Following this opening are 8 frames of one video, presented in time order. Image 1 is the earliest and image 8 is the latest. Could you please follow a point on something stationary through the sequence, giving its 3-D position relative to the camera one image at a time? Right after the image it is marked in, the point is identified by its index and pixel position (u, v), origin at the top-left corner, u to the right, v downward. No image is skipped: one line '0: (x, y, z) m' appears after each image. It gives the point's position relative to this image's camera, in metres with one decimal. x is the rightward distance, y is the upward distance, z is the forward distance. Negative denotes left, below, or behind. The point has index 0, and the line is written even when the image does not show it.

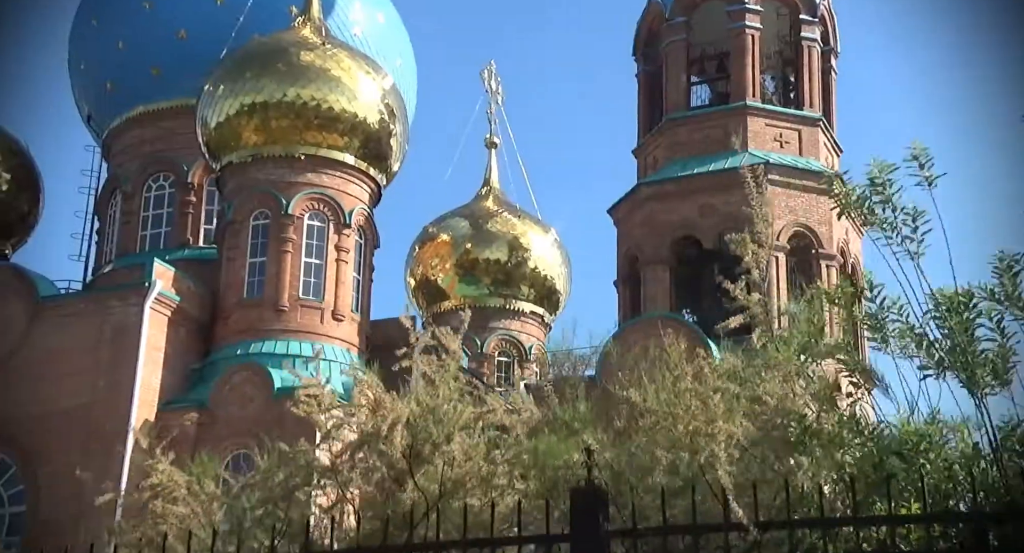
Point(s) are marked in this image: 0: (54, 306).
0: (-5.6, -0.4, +19.7) m
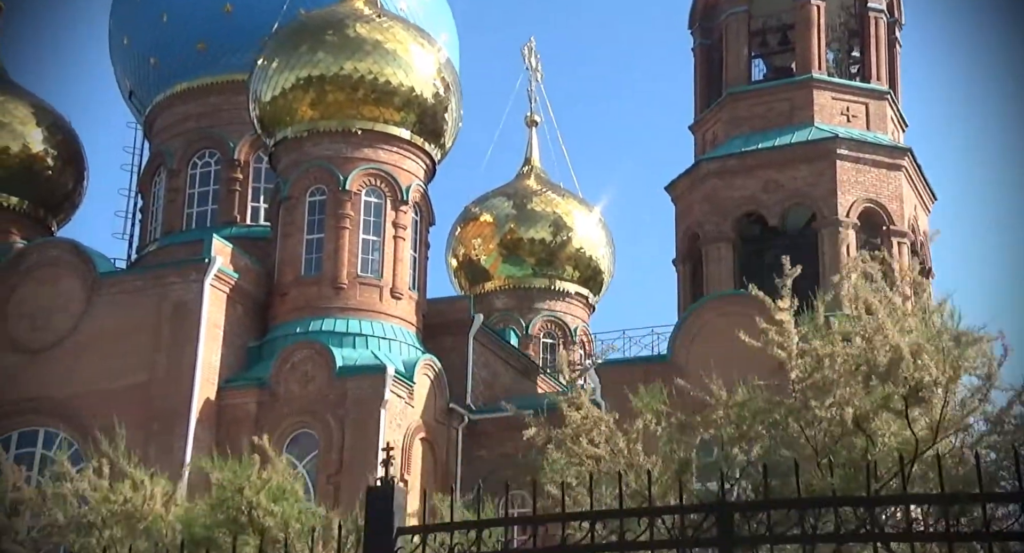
0: (-4.8, -0.1, +19.4) m
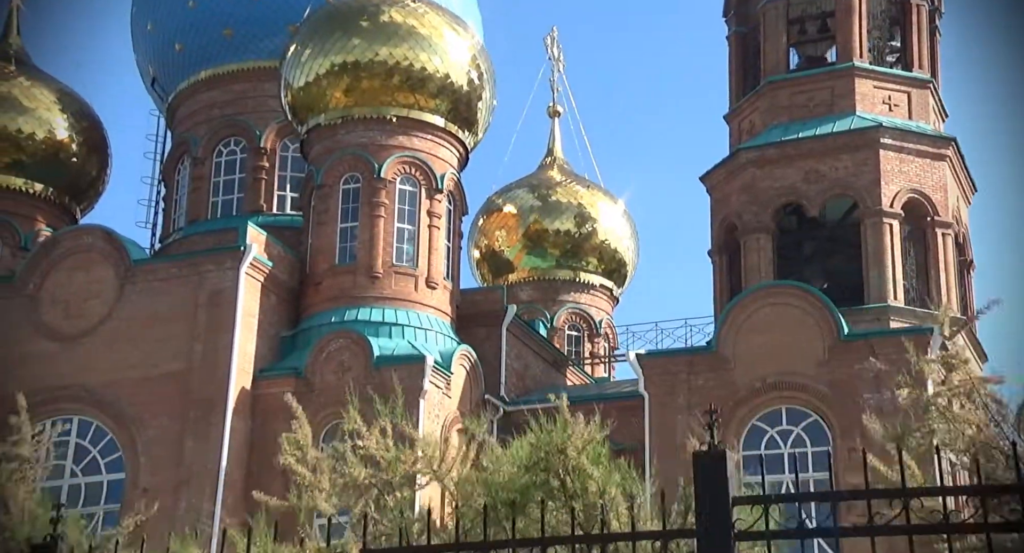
0: (-4.4, +0.1, +19.1) m
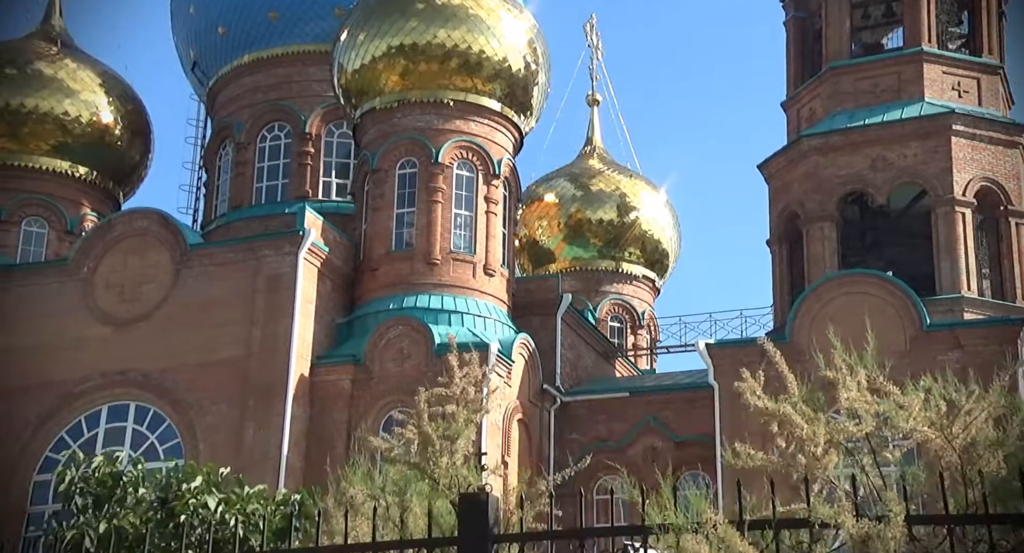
0: (-3.6, +0.2, +18.7) m
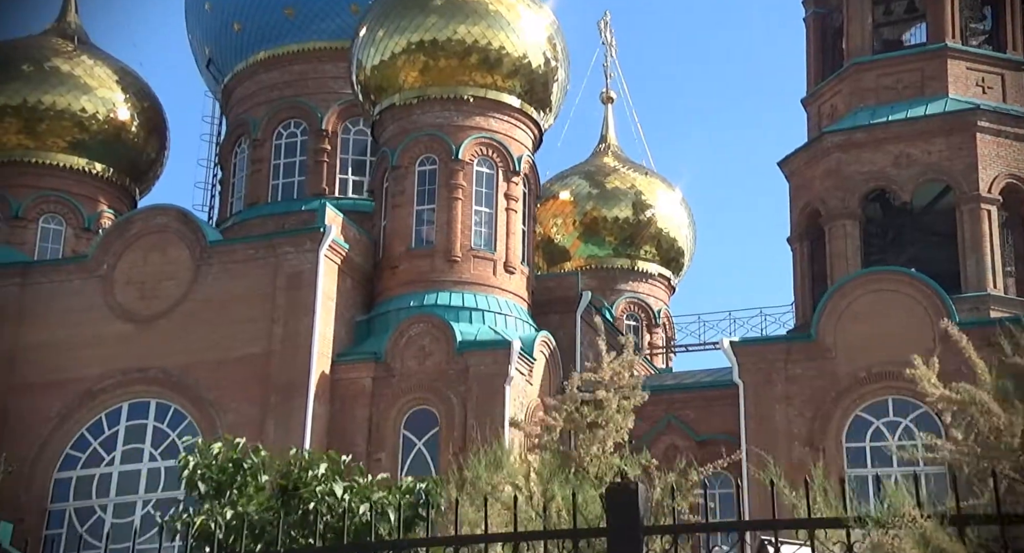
0: (-3.4, +0.3, +18.6) m
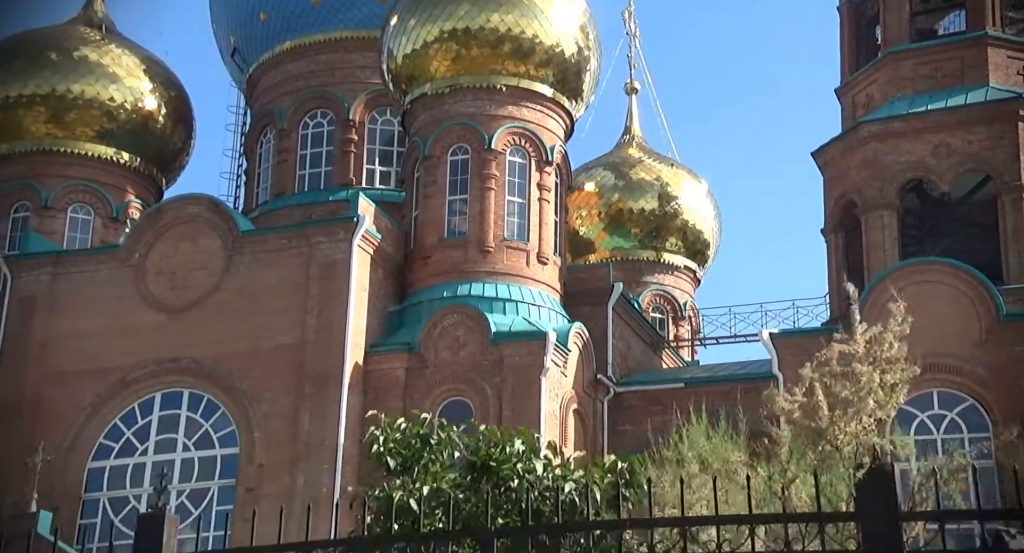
0: (-3.0, +0.4, +18.4) m
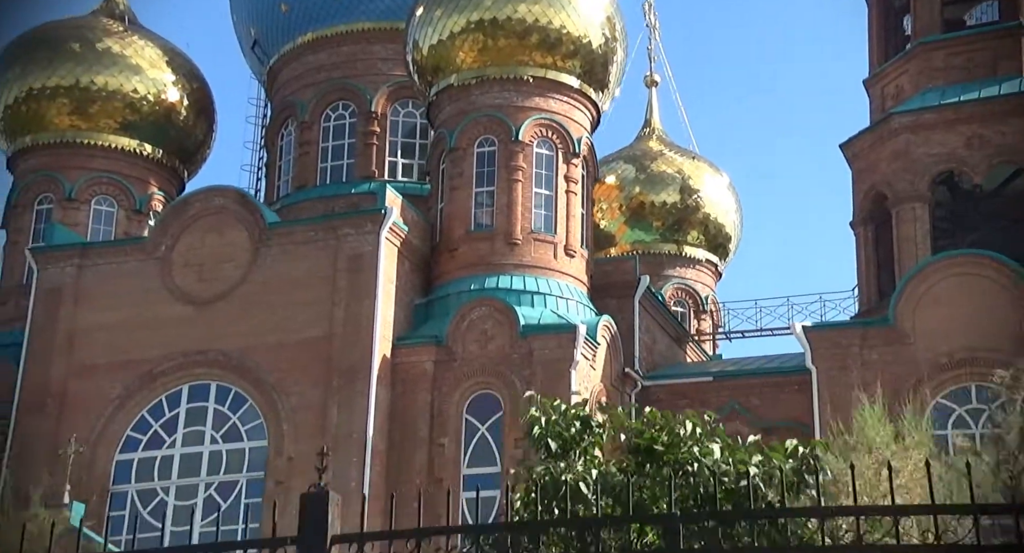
0: (-2.6, +0.5, +18.3) m
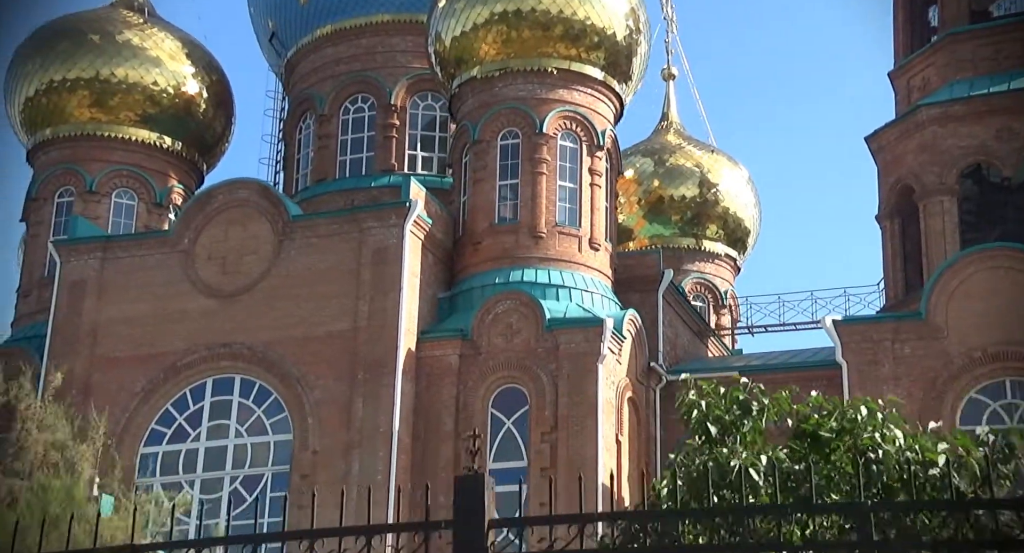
0: (-2.3, +0.6, +18.1) m
